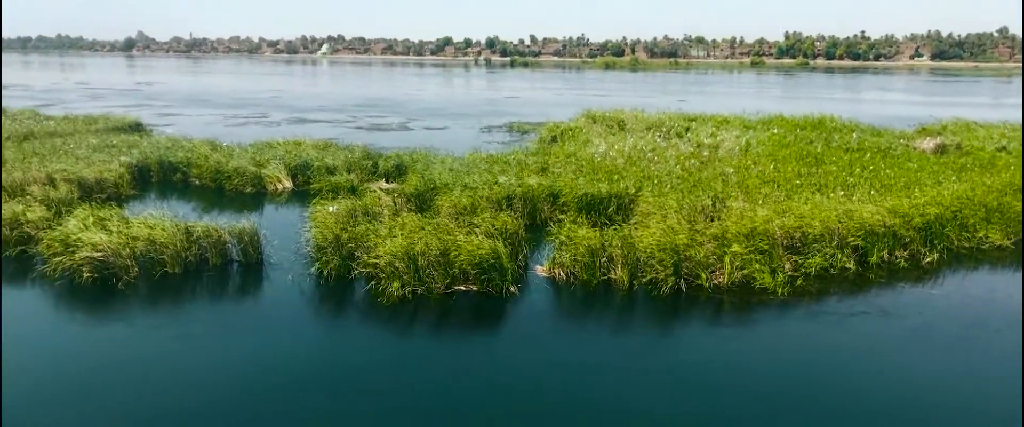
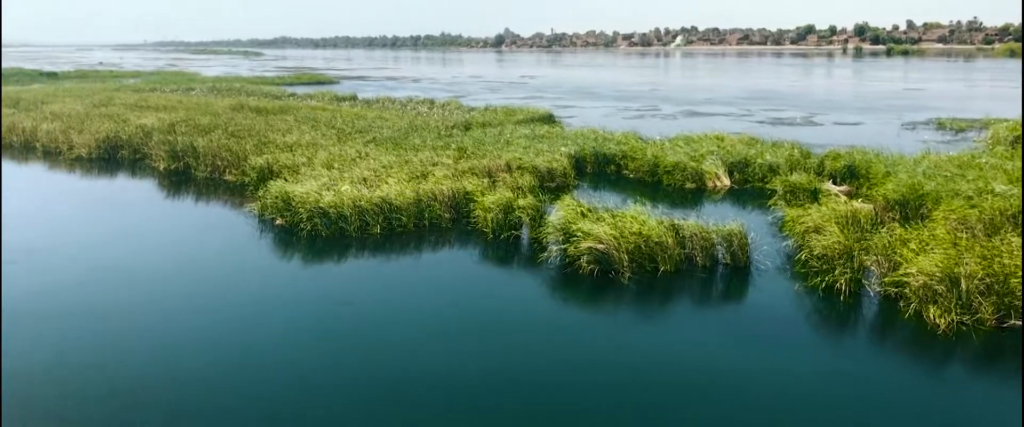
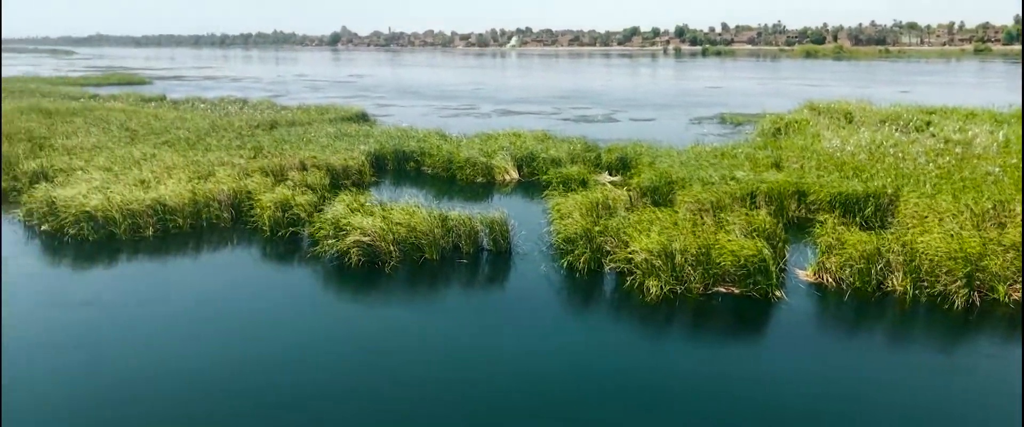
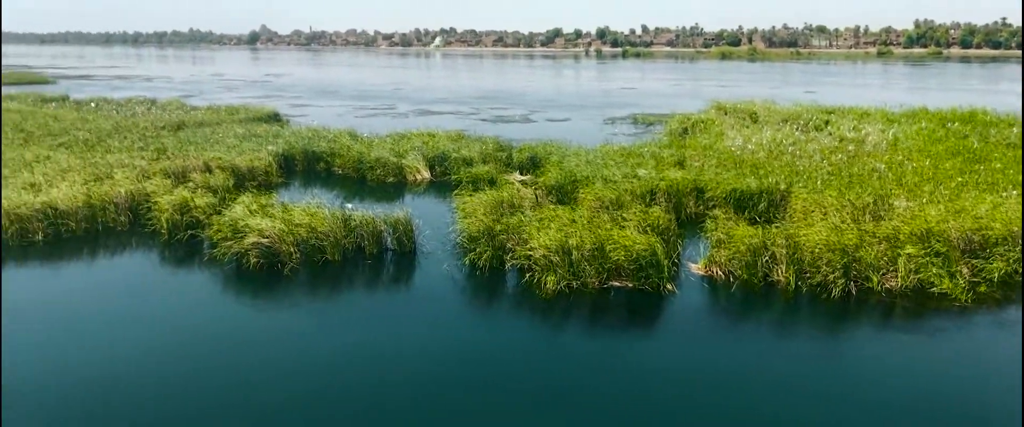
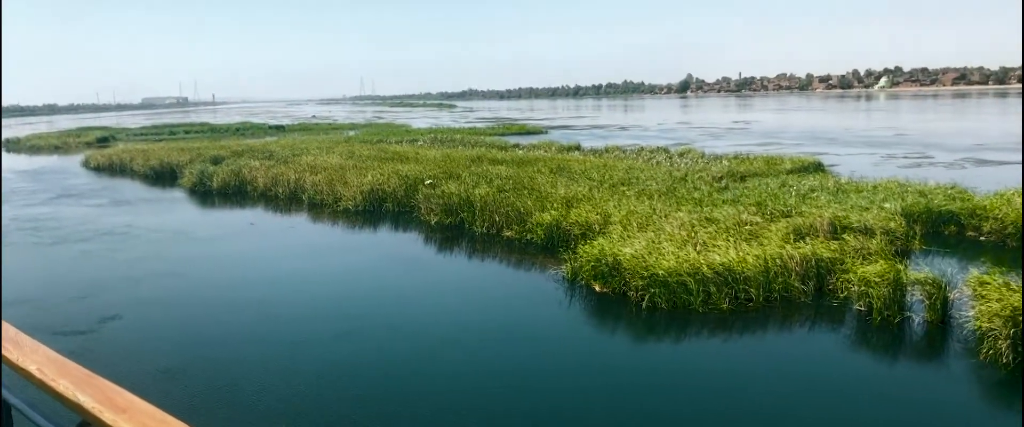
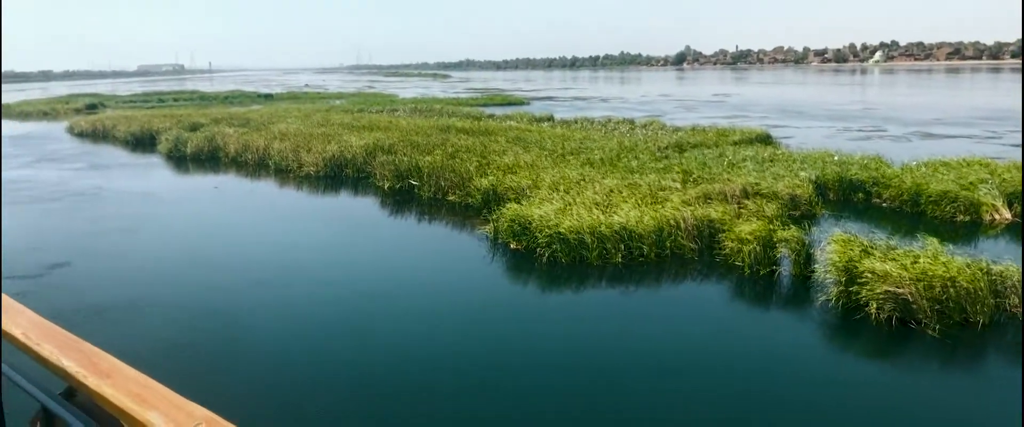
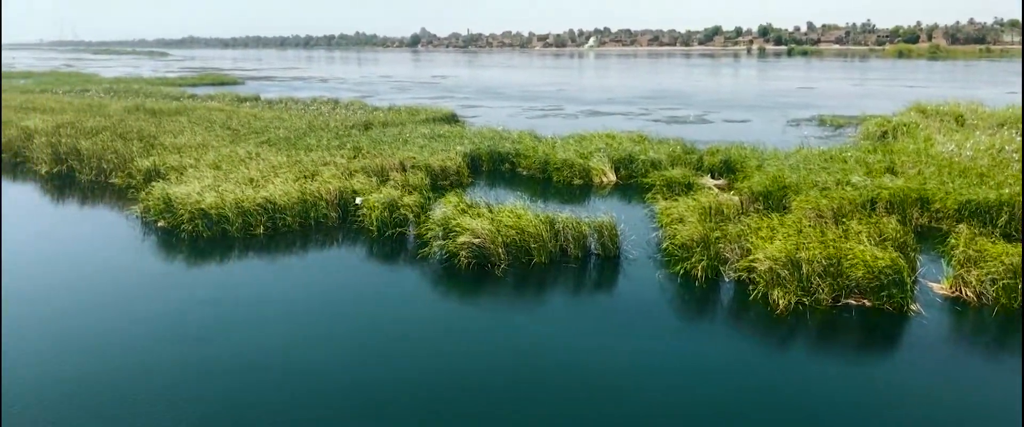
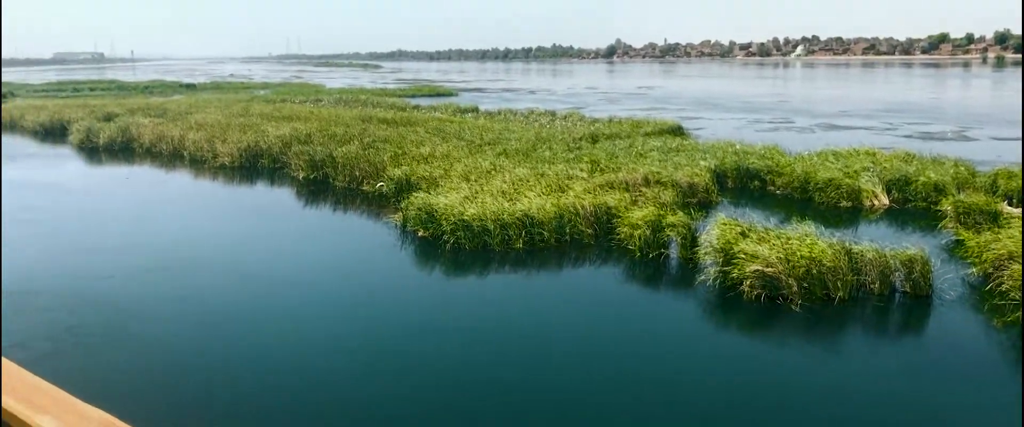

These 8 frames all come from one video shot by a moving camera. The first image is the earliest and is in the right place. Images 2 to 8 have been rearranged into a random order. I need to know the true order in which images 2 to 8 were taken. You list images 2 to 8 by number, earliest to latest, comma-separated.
4, 3, 7, 2, 8, 6, 5
